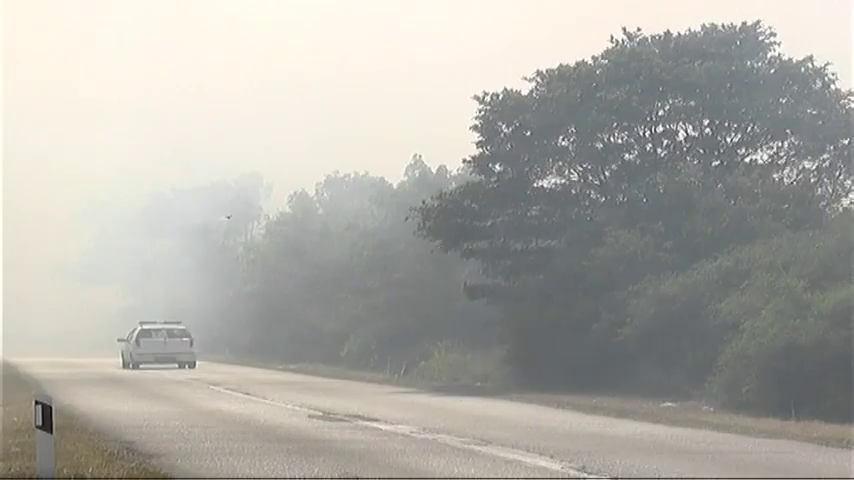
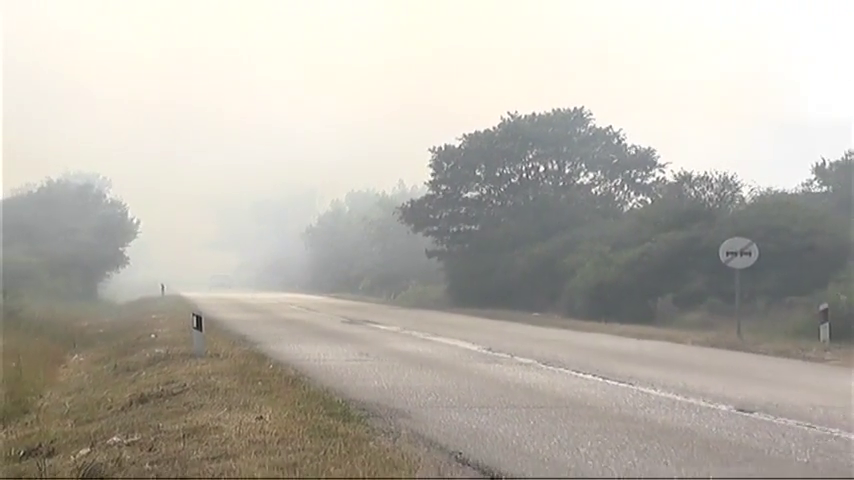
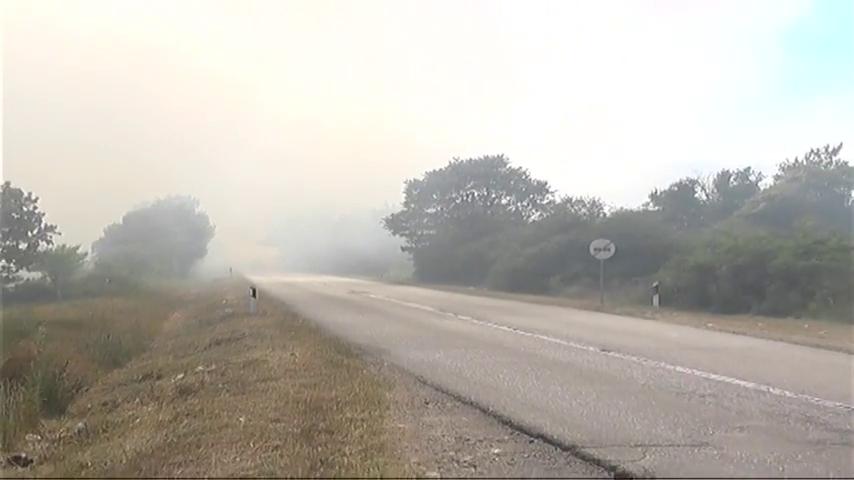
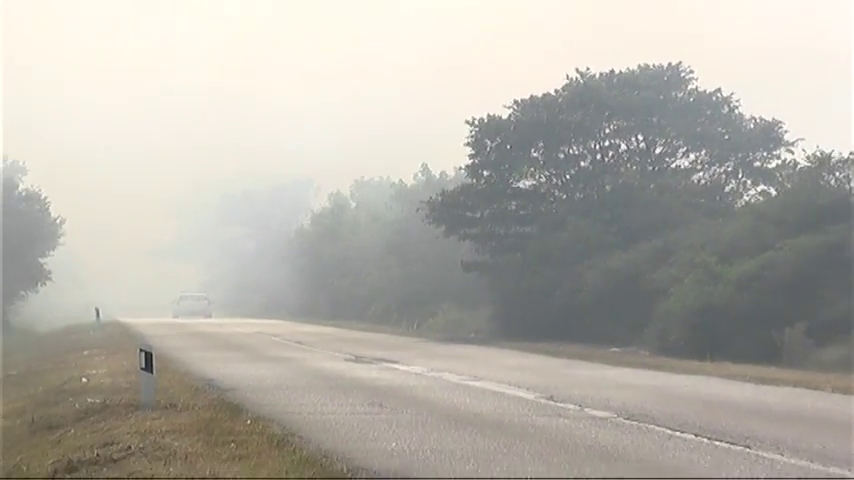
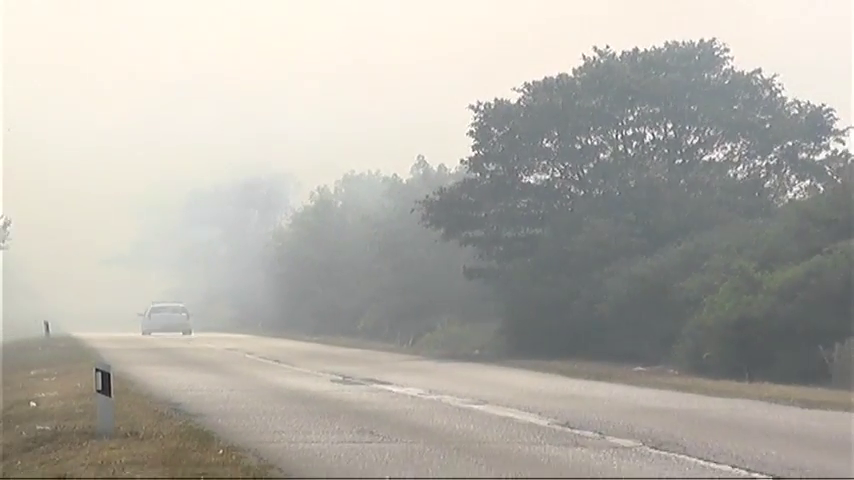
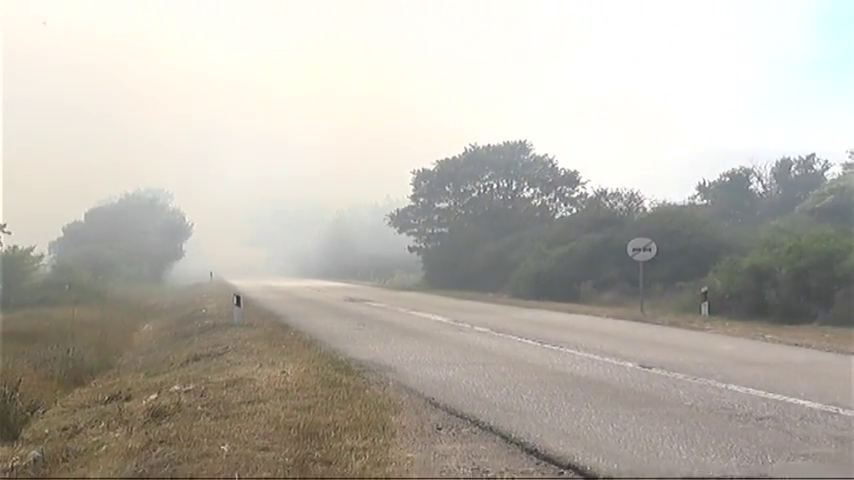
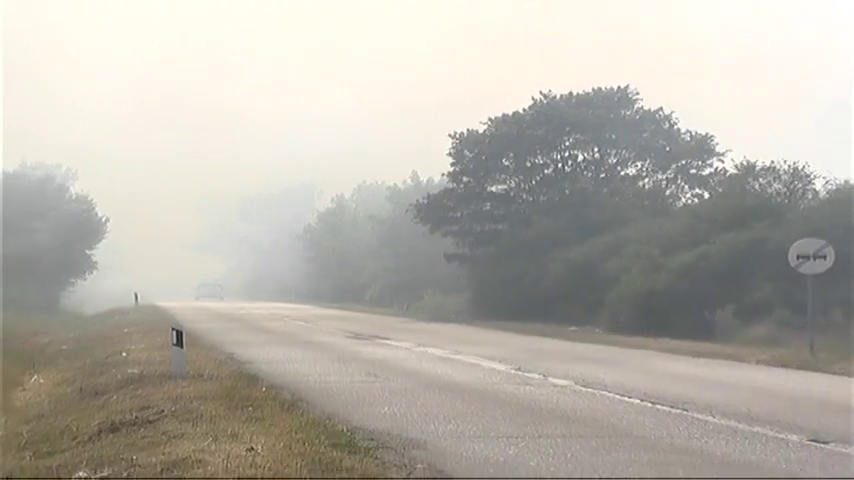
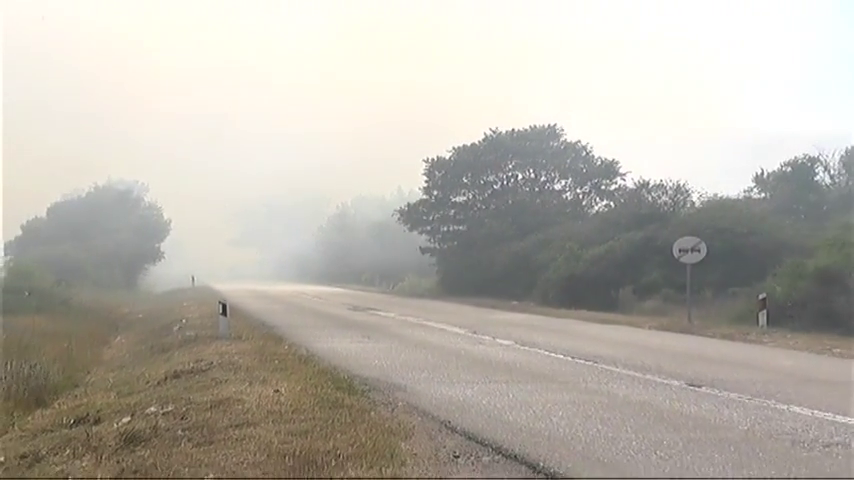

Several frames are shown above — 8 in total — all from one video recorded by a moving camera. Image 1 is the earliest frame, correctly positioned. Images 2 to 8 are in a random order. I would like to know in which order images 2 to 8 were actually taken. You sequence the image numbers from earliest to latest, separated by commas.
5, 4, 7, 2, 8, 6, 3
